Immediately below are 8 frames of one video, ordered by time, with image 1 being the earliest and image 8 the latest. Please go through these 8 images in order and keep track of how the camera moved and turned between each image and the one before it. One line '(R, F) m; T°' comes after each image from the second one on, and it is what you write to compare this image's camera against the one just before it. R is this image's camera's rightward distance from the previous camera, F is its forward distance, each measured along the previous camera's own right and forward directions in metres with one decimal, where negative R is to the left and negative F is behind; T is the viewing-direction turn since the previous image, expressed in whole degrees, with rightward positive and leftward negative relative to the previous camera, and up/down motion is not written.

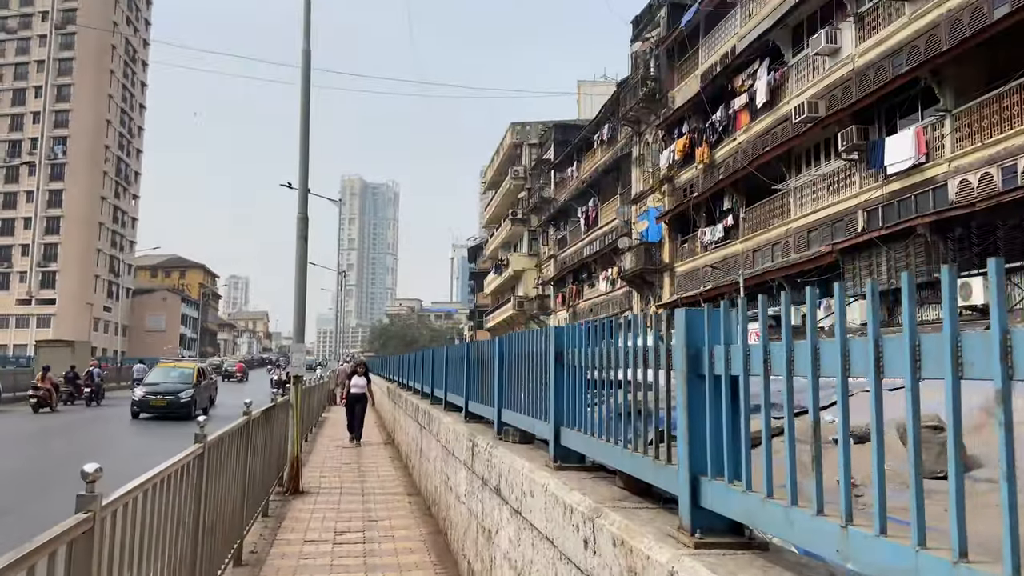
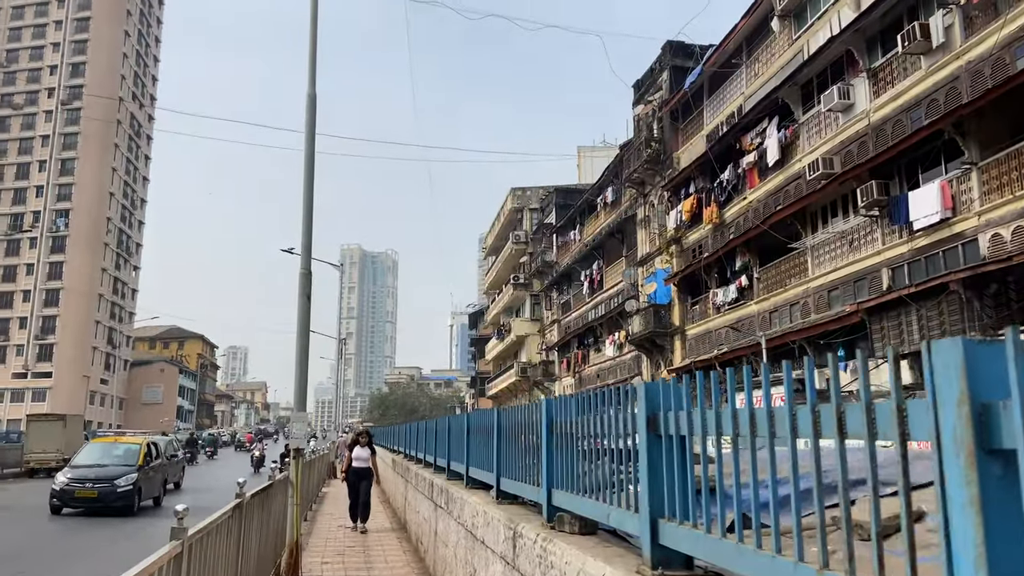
(-0.2, +0.6) m; 0°
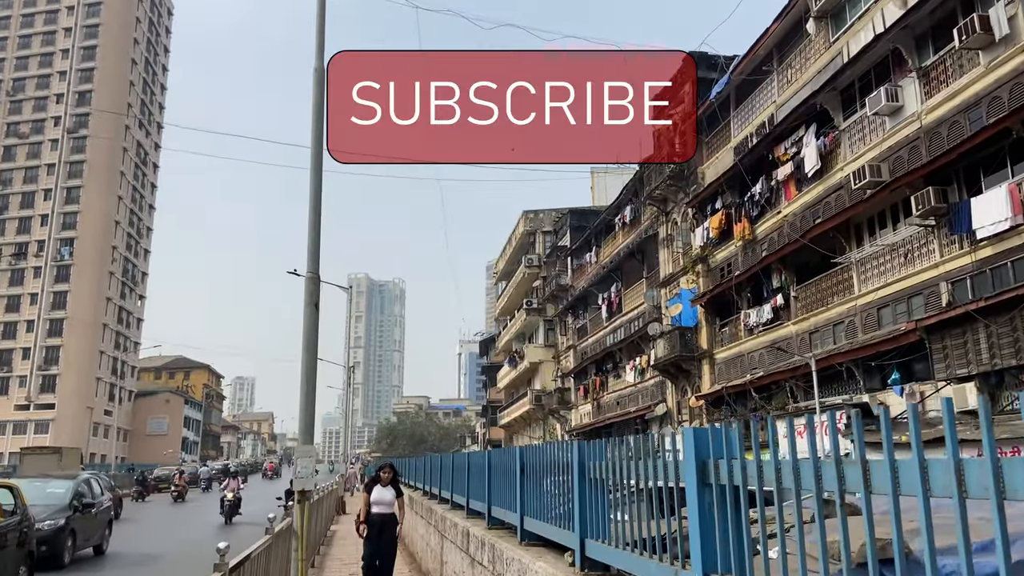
(-0.3, +1.1) m; -1°
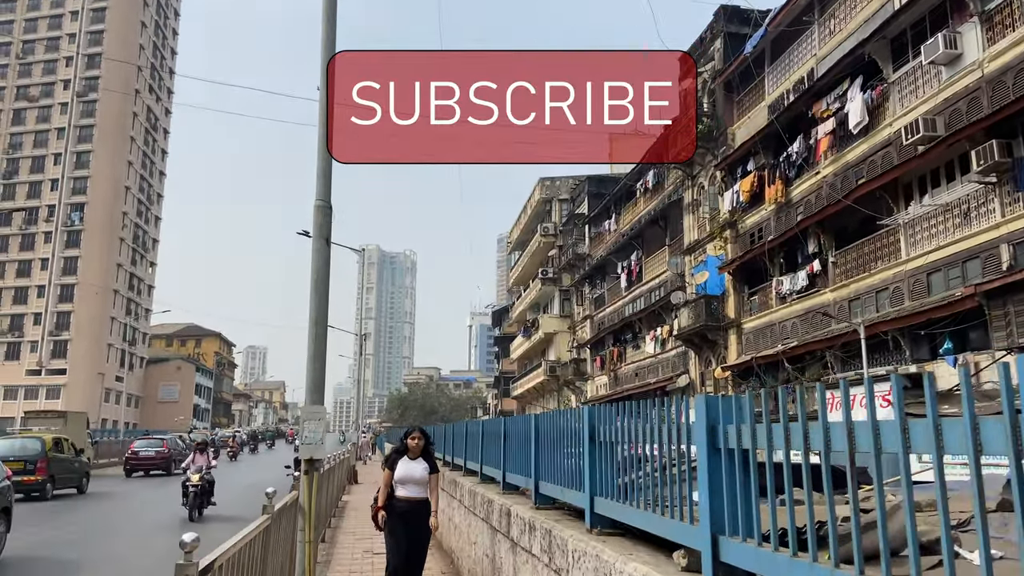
(-0.2, +0.8) m; -1°
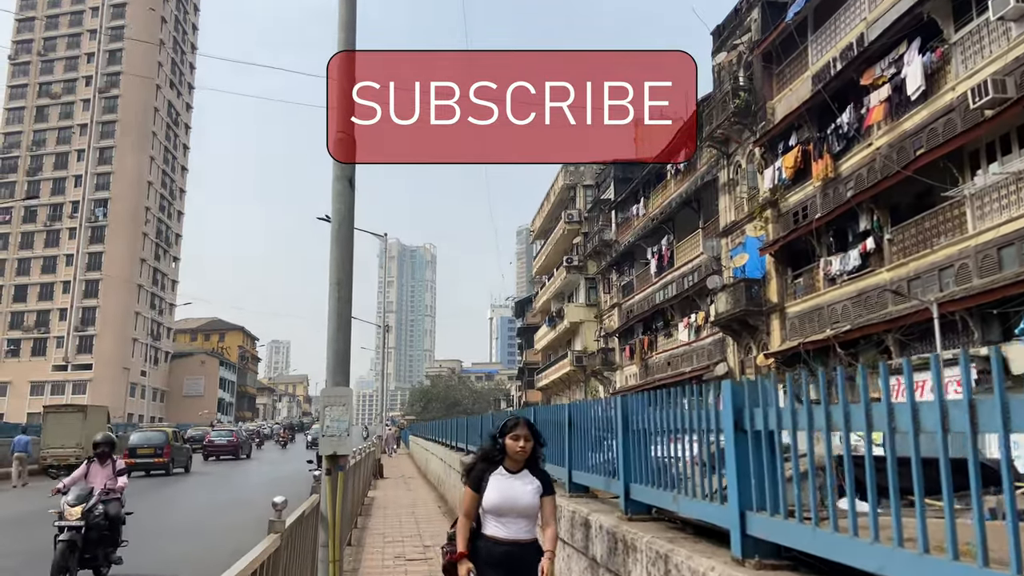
(-0.2, +0.9) m; -2°
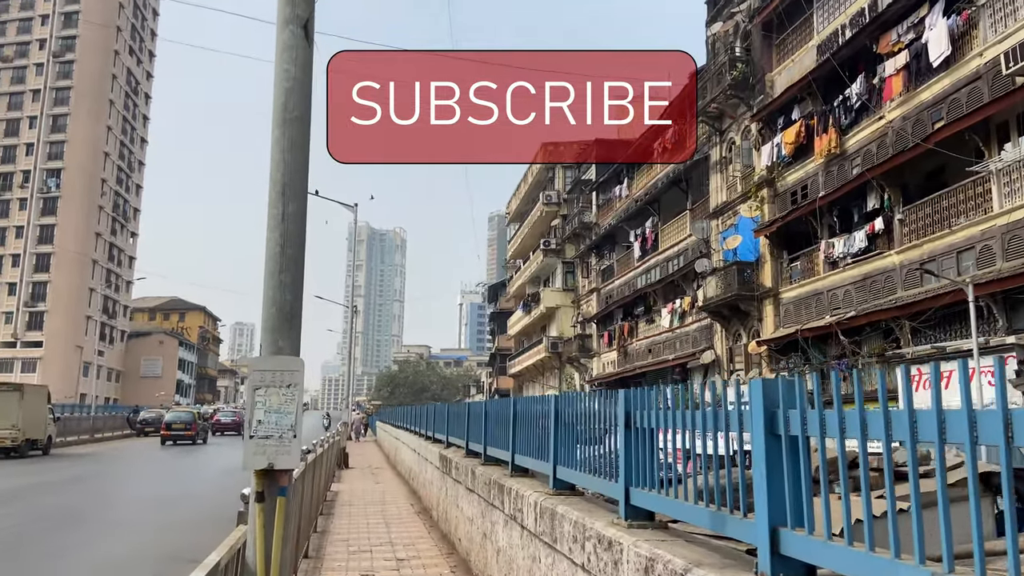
(-0.2, +1.3) m; +2°
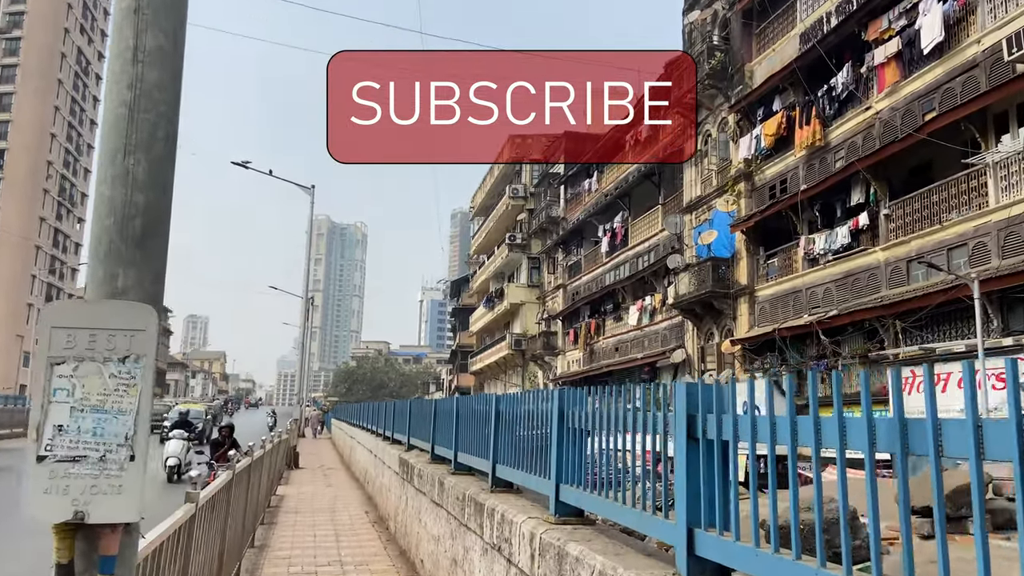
(-0.1, +0.9) m; +3°
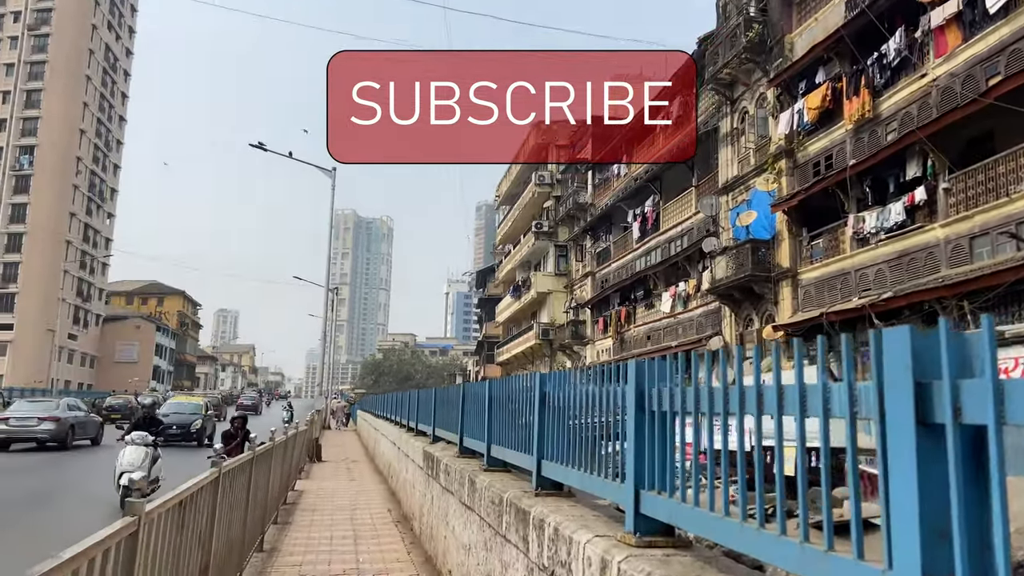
(-0.1, +0.7) m; -2°
